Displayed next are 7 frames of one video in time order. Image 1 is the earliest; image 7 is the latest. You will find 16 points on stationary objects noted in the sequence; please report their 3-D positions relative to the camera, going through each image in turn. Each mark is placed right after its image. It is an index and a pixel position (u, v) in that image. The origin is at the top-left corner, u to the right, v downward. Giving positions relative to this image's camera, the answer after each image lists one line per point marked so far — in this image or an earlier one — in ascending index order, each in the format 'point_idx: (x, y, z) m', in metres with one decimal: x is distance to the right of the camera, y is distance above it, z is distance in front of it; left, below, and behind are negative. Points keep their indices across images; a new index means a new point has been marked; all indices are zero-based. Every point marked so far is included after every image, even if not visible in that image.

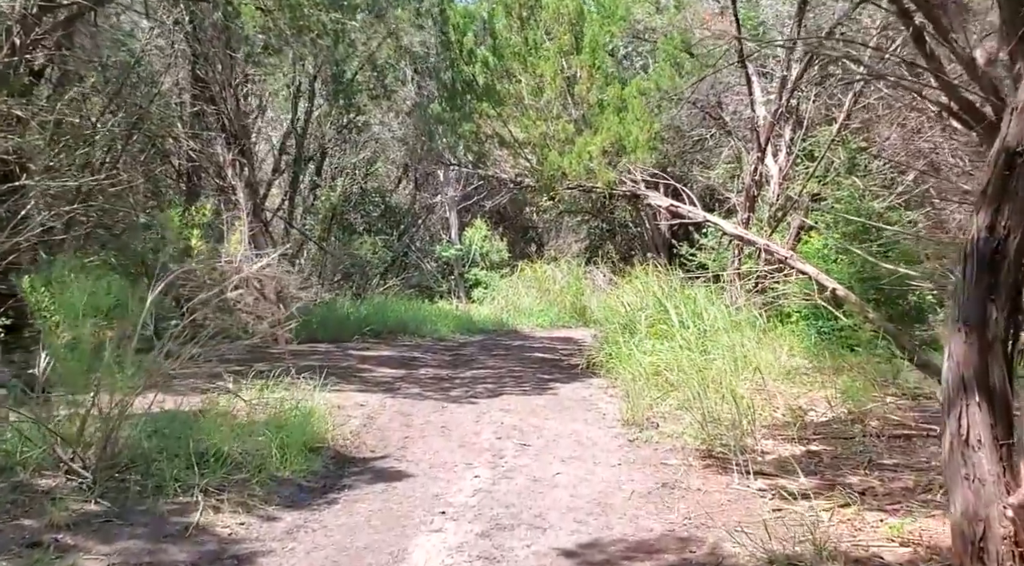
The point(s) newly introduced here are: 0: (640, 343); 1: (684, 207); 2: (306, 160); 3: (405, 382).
0: (+1.1, -0.5, +9.1) m
1: (+1.6, +0.7, +10.2) m
2: (-3.2, +1.9, +17.7) m
3: (-0.9, -0.8, +9.5) m
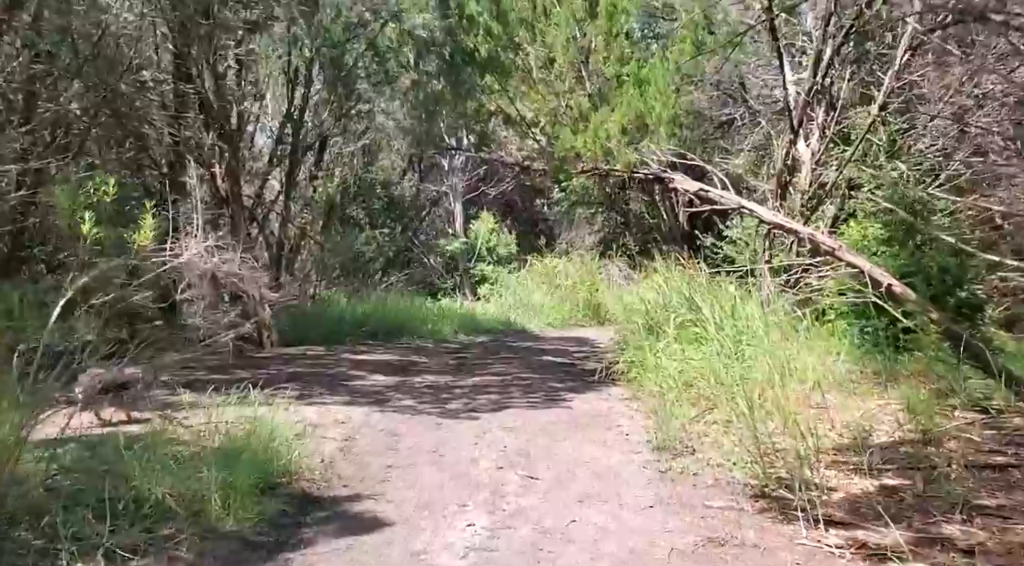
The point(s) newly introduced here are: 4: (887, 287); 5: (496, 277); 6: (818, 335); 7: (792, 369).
0: (+1.1, -0.5, +8.0) m
1: (+1.6, +0.7, +9.0) m
2: (-3.0, +2.0, +16.6) m
3: (-0.9, -0.8, +8.4) m
4: (+2.6, 0.0, +7.9) m
5: (-0.3, +0.1, +19.1) m
6: (+2.6, -0.4, +9.7) m
7: (+1.8, -0.6, +7.3) m
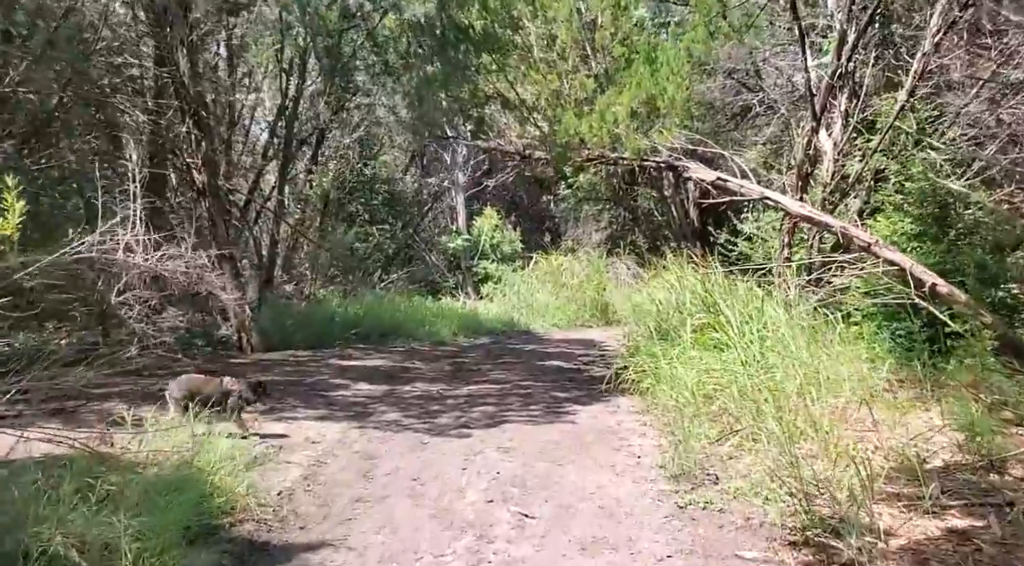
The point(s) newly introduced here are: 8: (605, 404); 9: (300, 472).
0: (+1.1, -0.5, +7.1) m
1: (+1.6, +0.7, +8.1) m
2: (-3.0, +2.0, +15.7) m
3: (-0.9, -0.8, +7.5) m
4: (+2.6, 0.0, +7.0) m
5: (-0.2, +0.1, +18.3) m
6: (+2.6, -0.4, +8.8) m
7: (+1.8, -0.6, +6.4) m
8: (+0.6, -0.8, +7.4) m
9: (-1.0, -0.9, +5.2) m
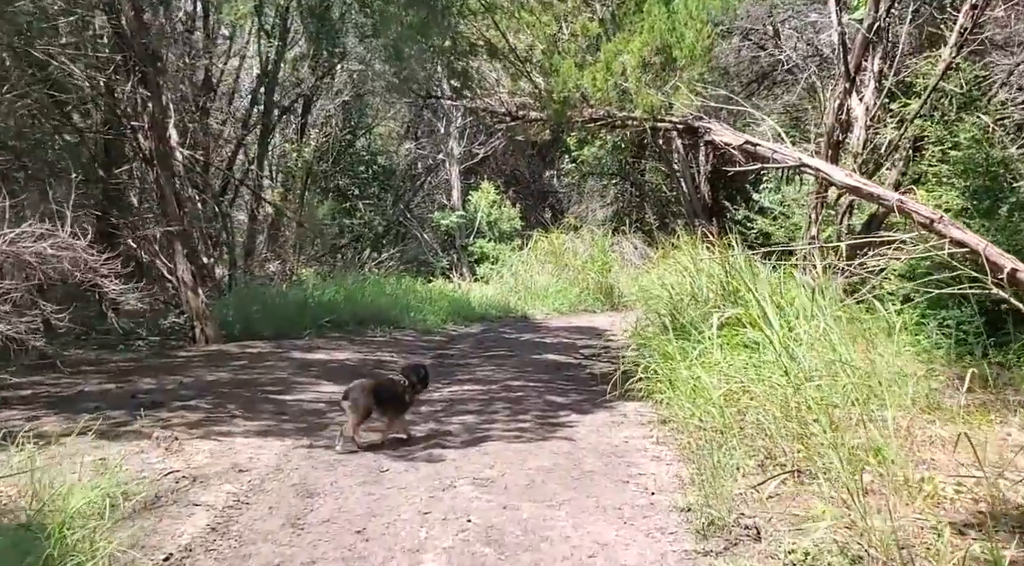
0: (+1.0, -0.4, +5.9) m
1: (+1.6, +0.8, +6.8) m
2: (-3.0, +2.2, +14.4) m
3: (-1.0, -0.7, +6.3) m
4: (+2.5, +0.1, +5.7) m
5: (-0.2, +0.4, +17.0) m
6: (+2.6, -0.3, +7.5) m
7: (+1.7, -0.5, +5.2) m
8: (+0.5, -0.7, +6.1) m
9: (-1.1, -0.8, +4.0) m
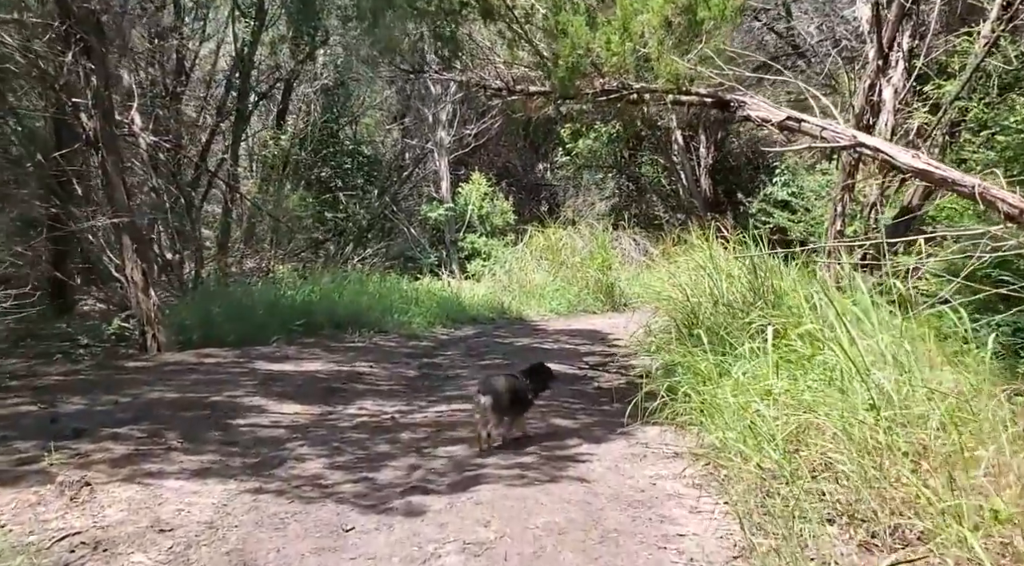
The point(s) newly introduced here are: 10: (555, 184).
0: (+1.0, -0.4, +4.8) m
1: (+1.5, +0.8, +5.8) m
2: (-3.1, +2.3, +13.3) m
3: (-1.0, -0.7, +5.2) m
4: (+2.5, 0.0, +4.7) m
5: (-0.3, +0.5, +15.9) m
6: (+2.6, -0.3, +6.5) m
7: (+1.7, -0.5, +4.1) m
8: (+0.5, -0.7, +5.0) m
9: (-1.1, -0.9, +2.9) m
10: (+0.7, +1.6, +18.2) m
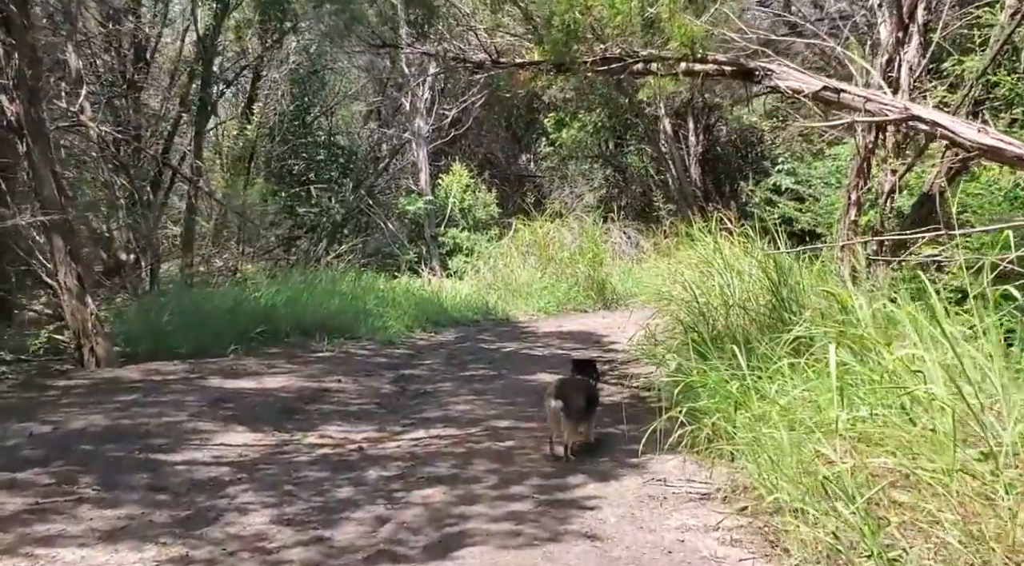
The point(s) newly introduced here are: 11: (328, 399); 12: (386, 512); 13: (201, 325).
0: (+1.0, -0.4, +3.9) m
1: (+1.5, +0.8, +4.9) m
2: (-3.3, +2.2, +12.4) m
3: (-1.0, -0.8, +4.3) m
4: (+2.5, 0.0, +3.8) m
5: (-0.6, +0.5, +15.0) m
6: (+2.5, -0.3, +5.6) m
7: (+1.7, -0.5, +3.2) m
8: (+0.5, -0.8, +4.2) m
9: (-1.1, -0.9, +2.0) m
10: (+0.5, +1.7, +17.3) m
11: (-1.0, -0.6, +6.1) m
12: (-0.4, -0.8, +3.9) m
13: (-2.2, -0.3, +7.9) m
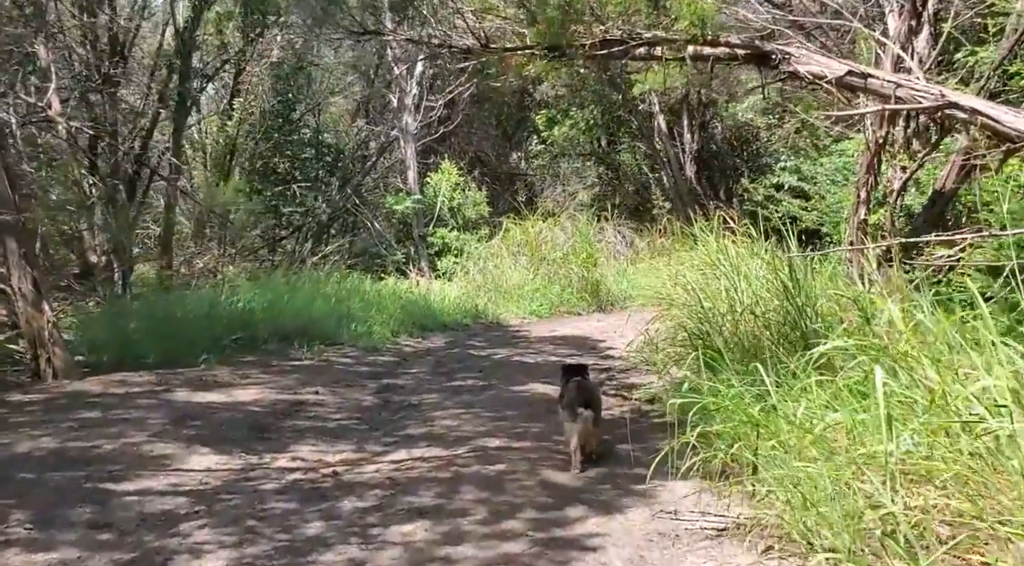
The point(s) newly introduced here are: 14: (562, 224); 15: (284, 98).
0: (+0.9, -0.4, +3.4) m
1: (+1.4, +0.8, +4.4) m
2: (-3.4, +2.2, +11.8) m
3: (-1.0, -0.8, +3.8) m
4: (+2.5, 0.0, +3.4) m
5: (-0.7, +0.5, +14.5) m
6: (+2.5, -0.3, +5.2) m
7: (+1.7, -0.5, +2.8) m
8: (+0.5, -0.8, +3.7) m
9: (-1.1, -0.9, +1.5) m
10: (+0.3, +1.7, +16.8) m
11: (-1.1, -0.7, +5.7) m
12: (-0.5, -0.8, +3.4) m
13: (-2.3, -0.3, +7.4) m
14: (+0.6, +0.7, +12.7) m
15: (-2.8, +2.3, +13.8) m
